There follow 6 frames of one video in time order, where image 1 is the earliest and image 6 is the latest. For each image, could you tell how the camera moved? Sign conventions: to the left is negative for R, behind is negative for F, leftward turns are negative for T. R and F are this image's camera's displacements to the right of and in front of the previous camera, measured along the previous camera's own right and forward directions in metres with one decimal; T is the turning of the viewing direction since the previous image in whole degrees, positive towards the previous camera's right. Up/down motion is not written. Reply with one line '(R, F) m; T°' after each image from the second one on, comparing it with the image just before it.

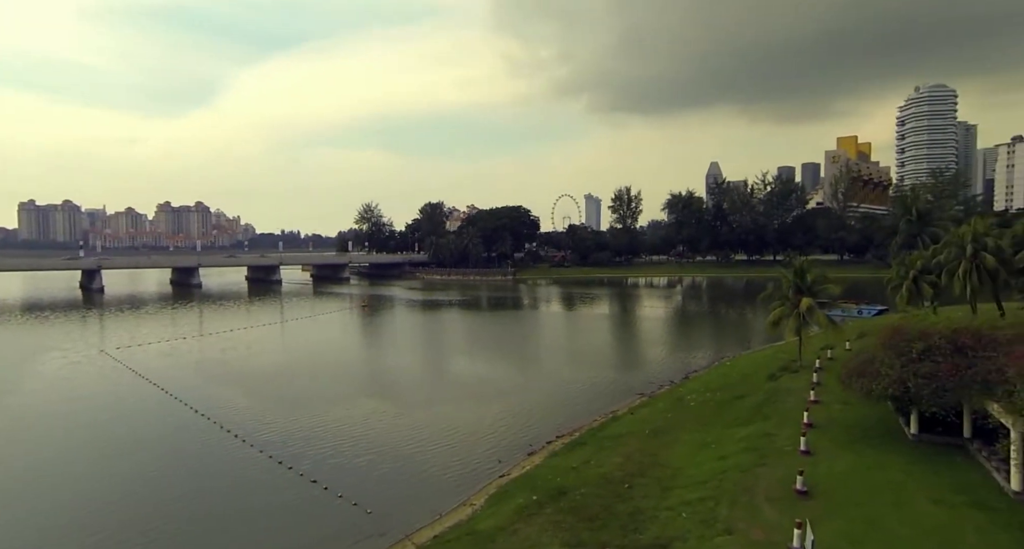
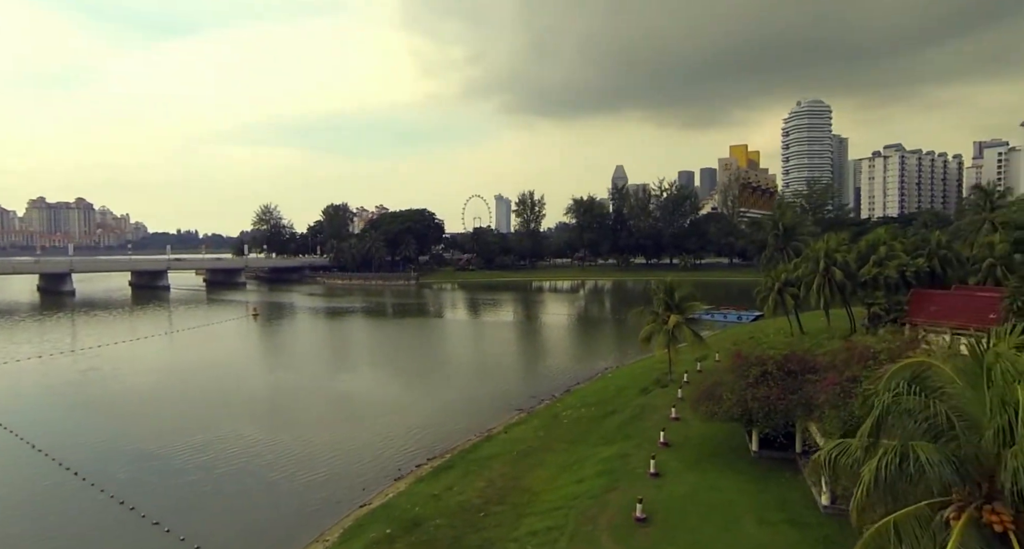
(+1.7, +0.1) m; +8°
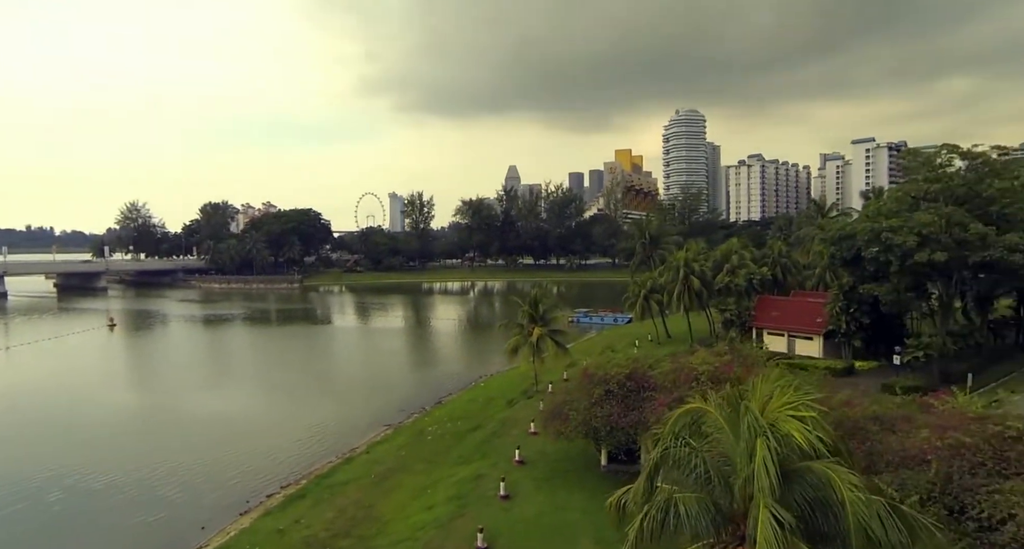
(+1.5, 0.0) m; +9°
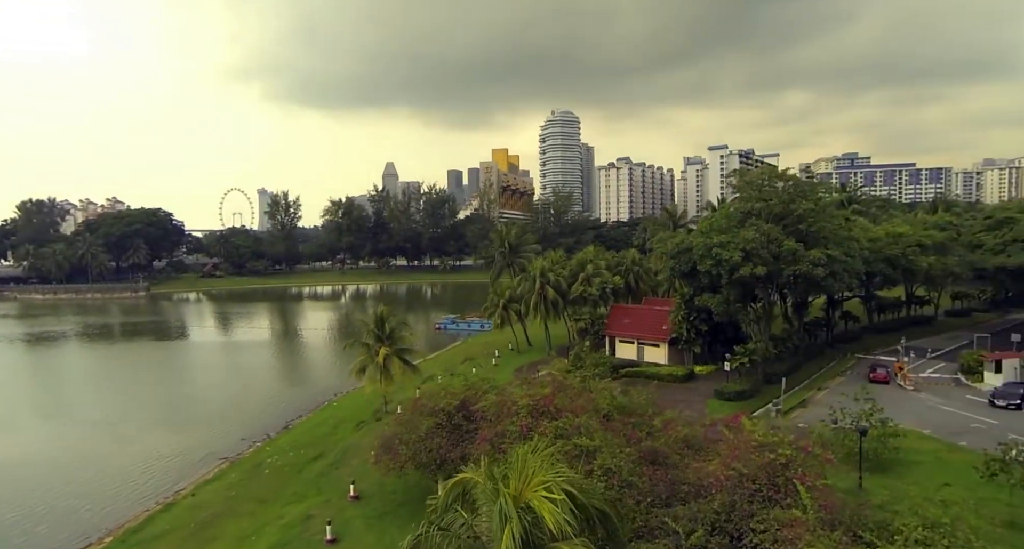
(+1.7, +0.5) m; +11°
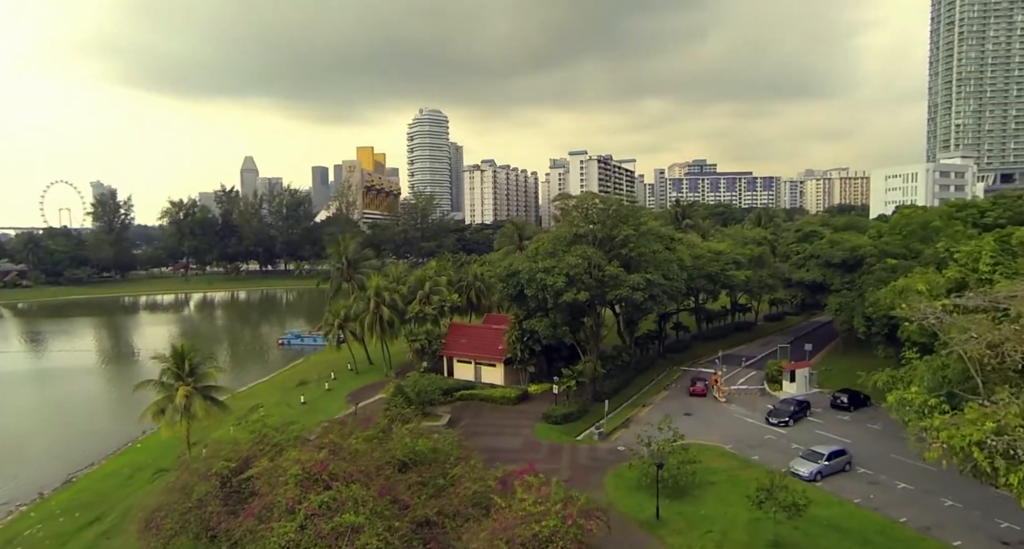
(+2.3, +0.8) m; +11°
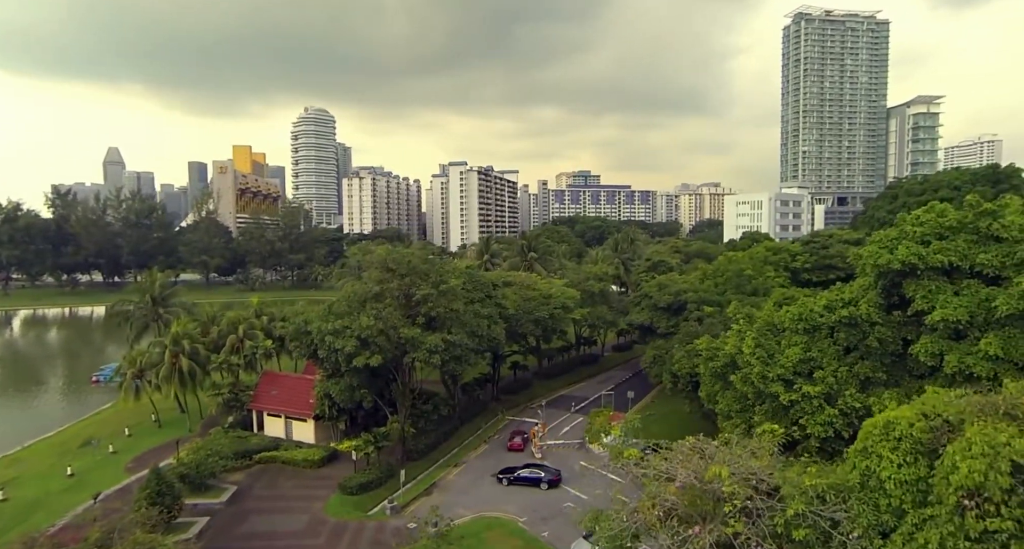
(+4.4, +1.5) m; +9°
